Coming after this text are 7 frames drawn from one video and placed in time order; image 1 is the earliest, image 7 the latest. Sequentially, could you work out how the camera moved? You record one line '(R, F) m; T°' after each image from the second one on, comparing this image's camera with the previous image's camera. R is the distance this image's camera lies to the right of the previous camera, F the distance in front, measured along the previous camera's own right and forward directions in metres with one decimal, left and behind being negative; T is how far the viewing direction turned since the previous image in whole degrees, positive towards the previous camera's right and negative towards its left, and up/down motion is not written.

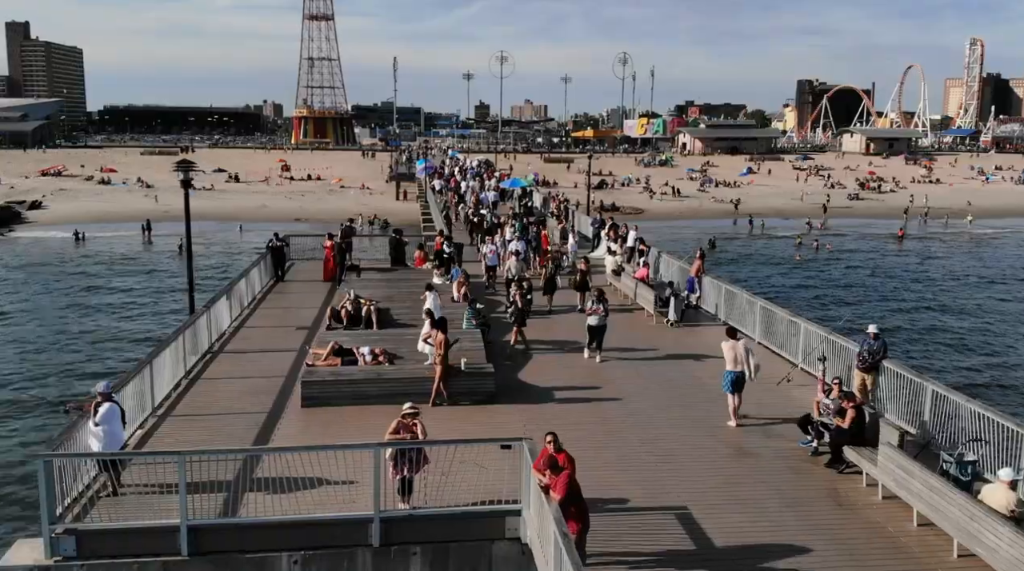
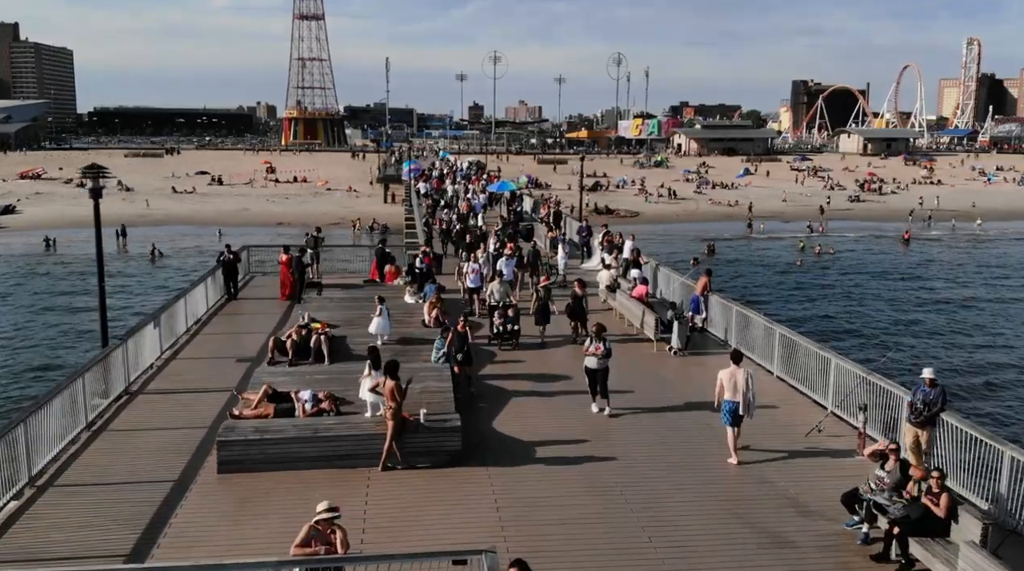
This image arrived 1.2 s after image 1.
(+0.3, +2.5) m; 0°
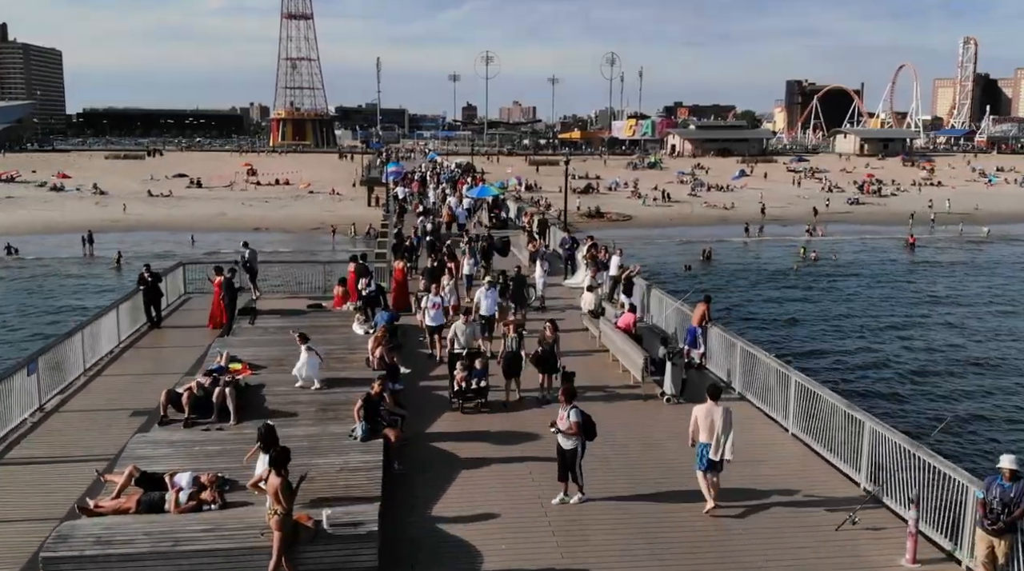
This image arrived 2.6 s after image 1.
(+0.5, +2.8) m; 0°
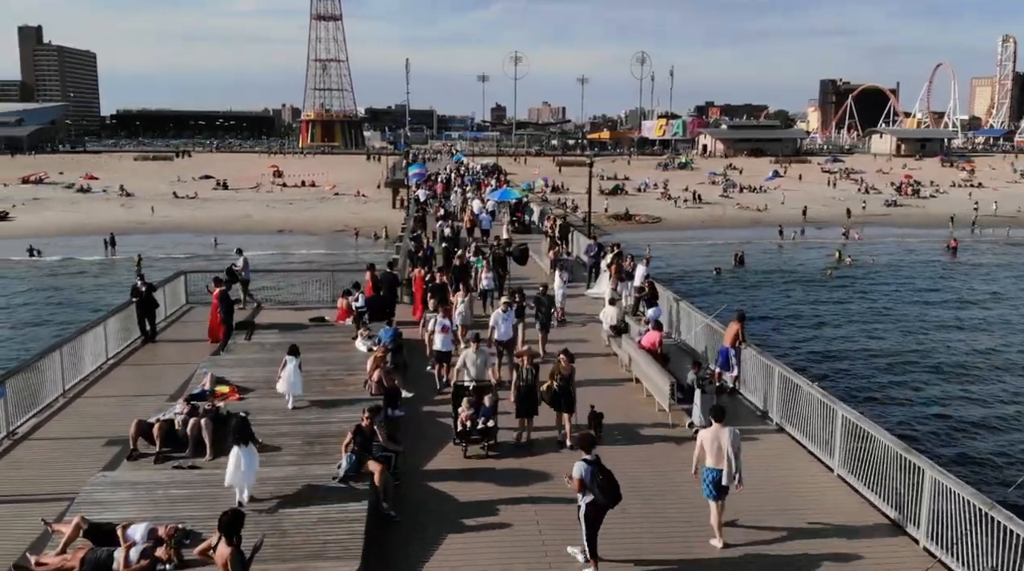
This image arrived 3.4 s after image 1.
(+0.2, +1.3) m; -2°
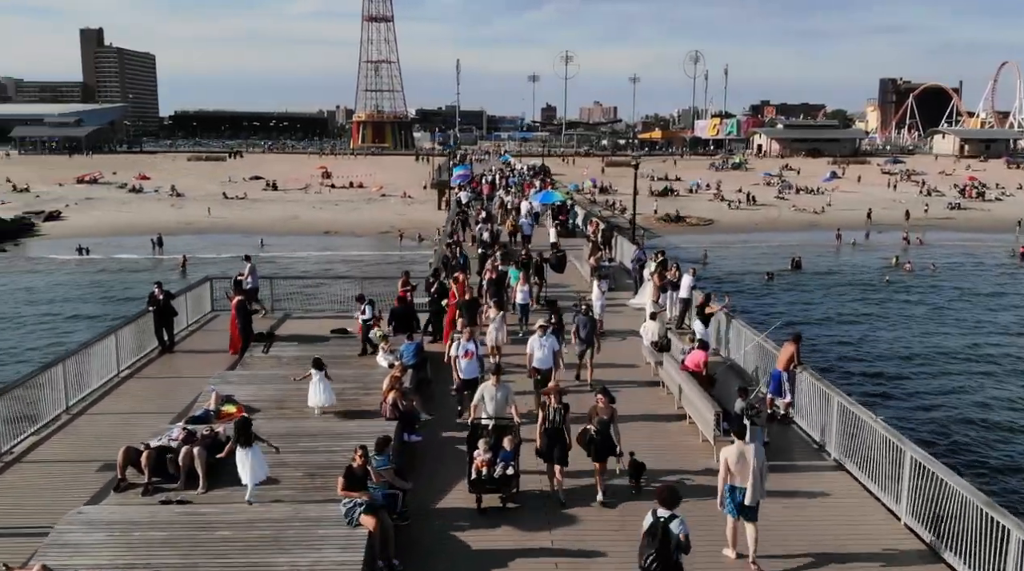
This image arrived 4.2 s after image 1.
(+0.3, +1.1) m; -3°
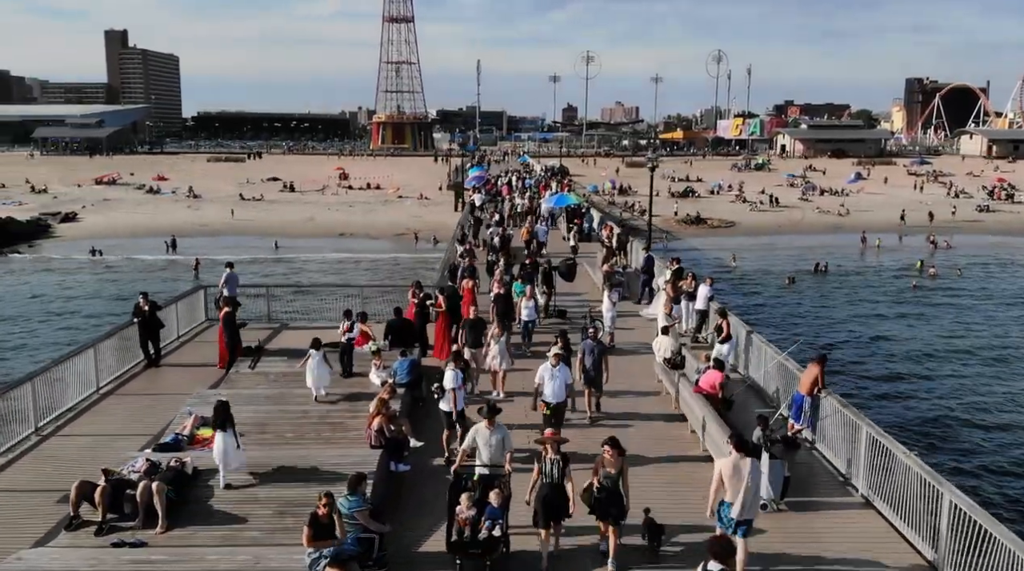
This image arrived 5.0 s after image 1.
(+0.3, +0.9) m; -1°
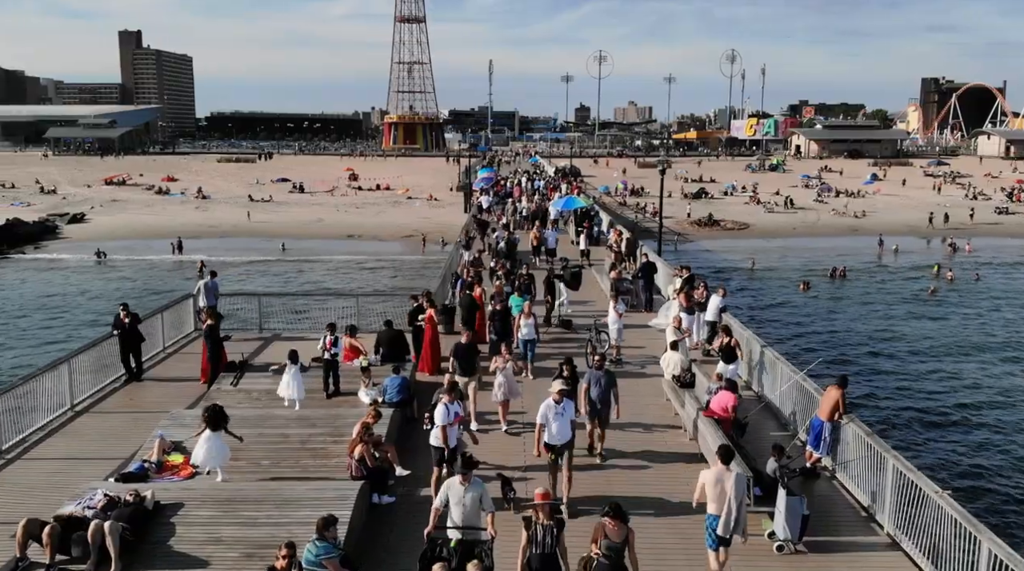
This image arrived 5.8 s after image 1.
(+0.2, +0.8) m; -1°
